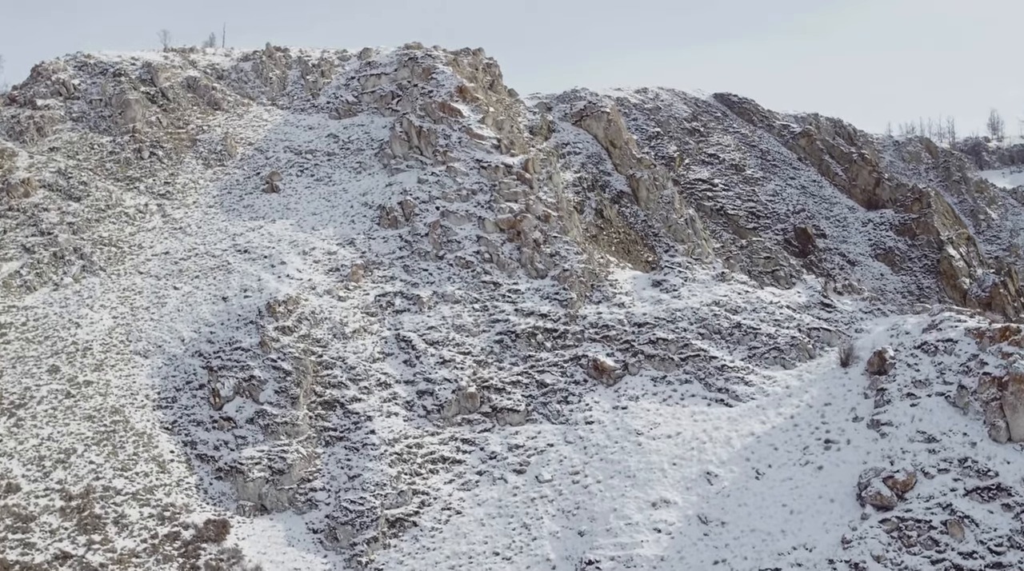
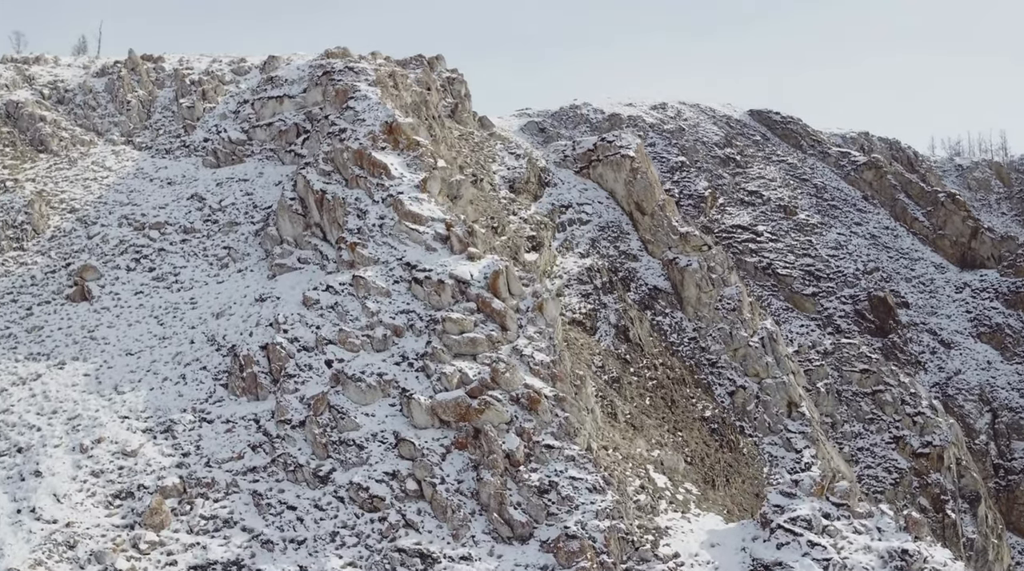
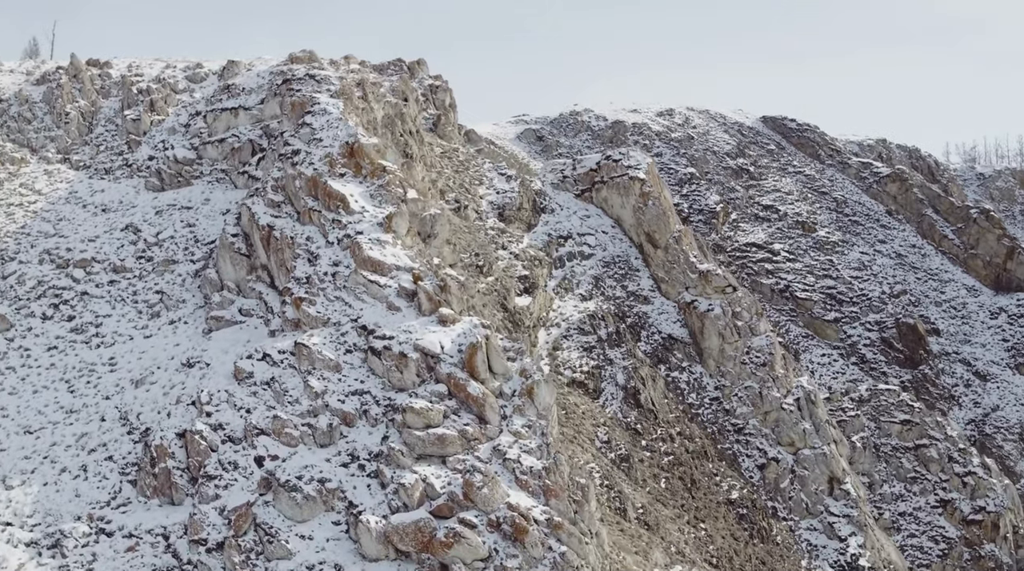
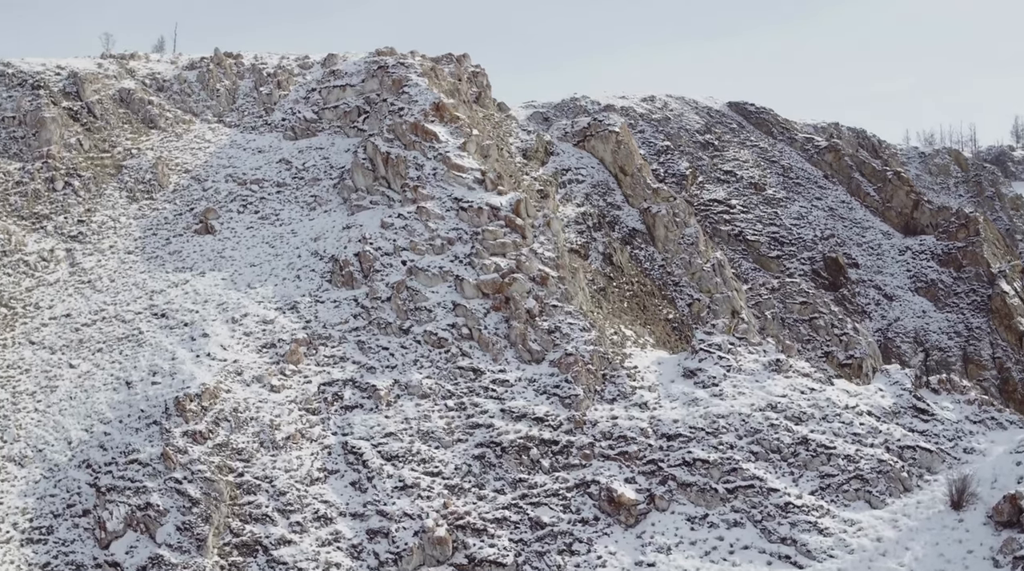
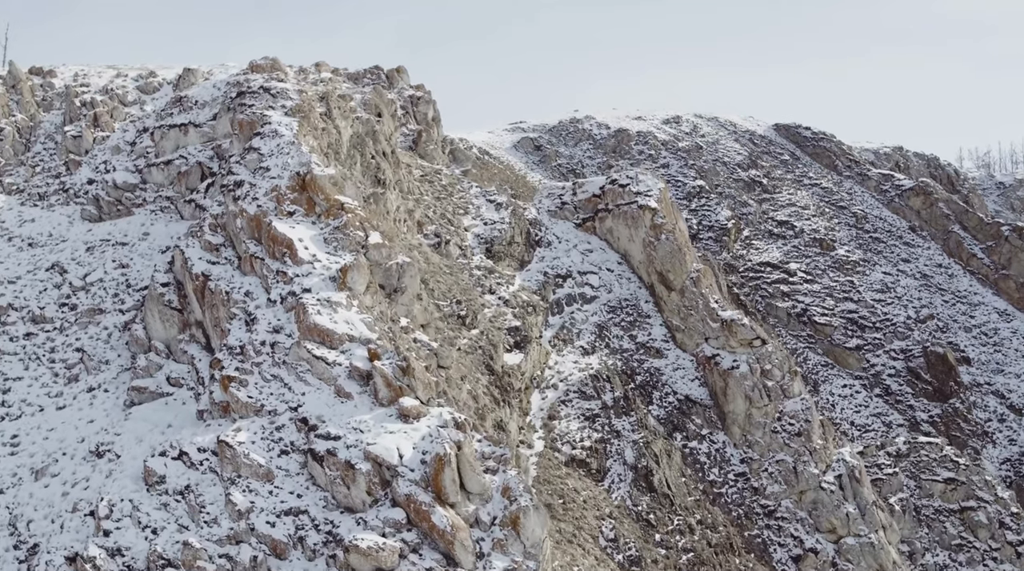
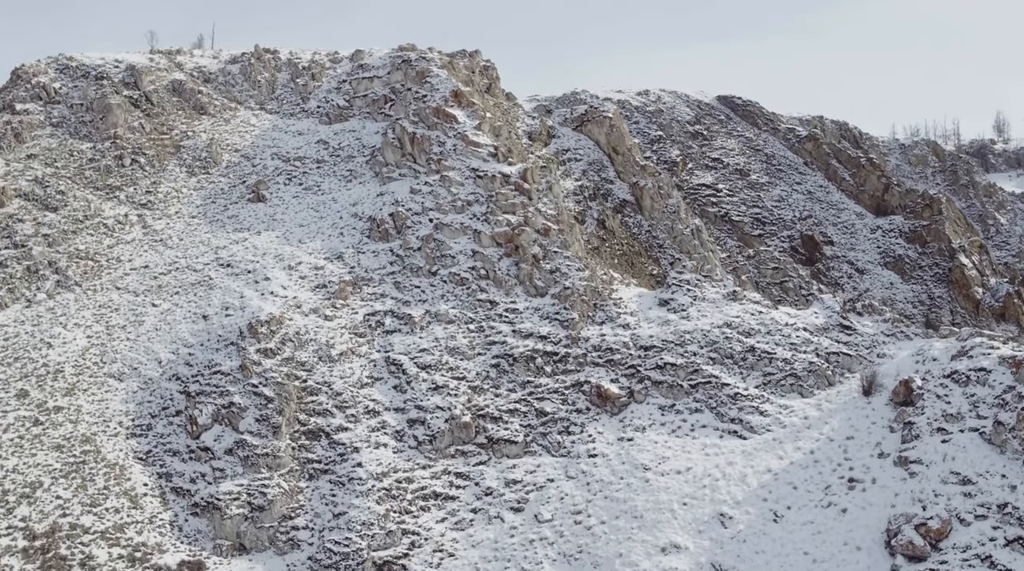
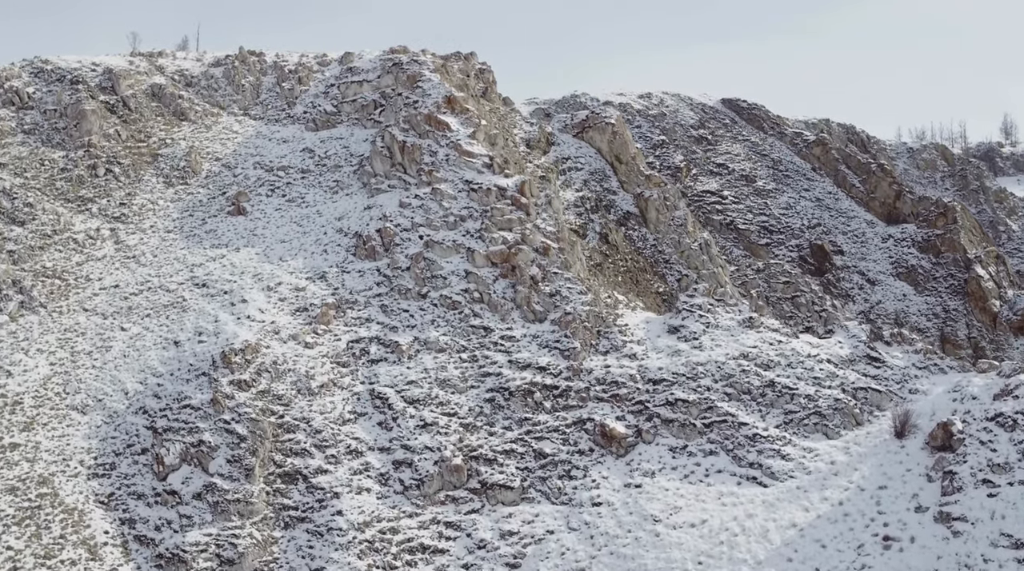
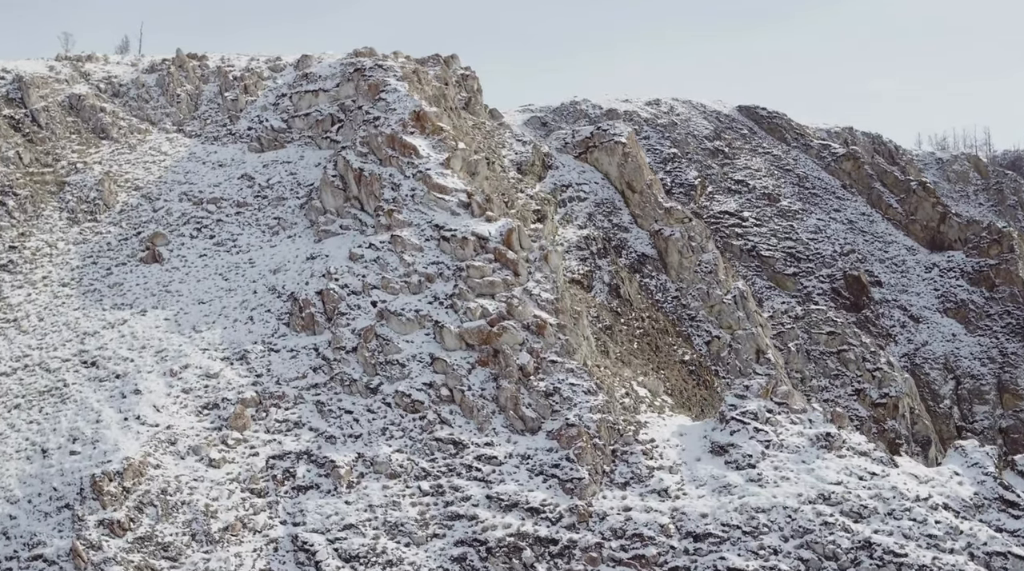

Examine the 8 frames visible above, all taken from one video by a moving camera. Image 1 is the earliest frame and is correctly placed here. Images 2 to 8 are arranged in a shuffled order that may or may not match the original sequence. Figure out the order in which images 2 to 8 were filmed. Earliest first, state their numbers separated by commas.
6, 7, 4, 8, 2, 3, 5
